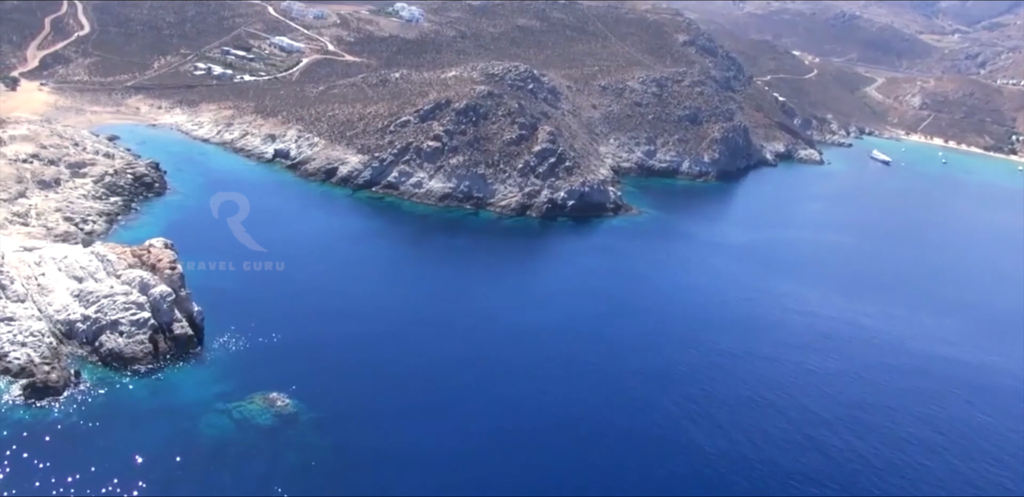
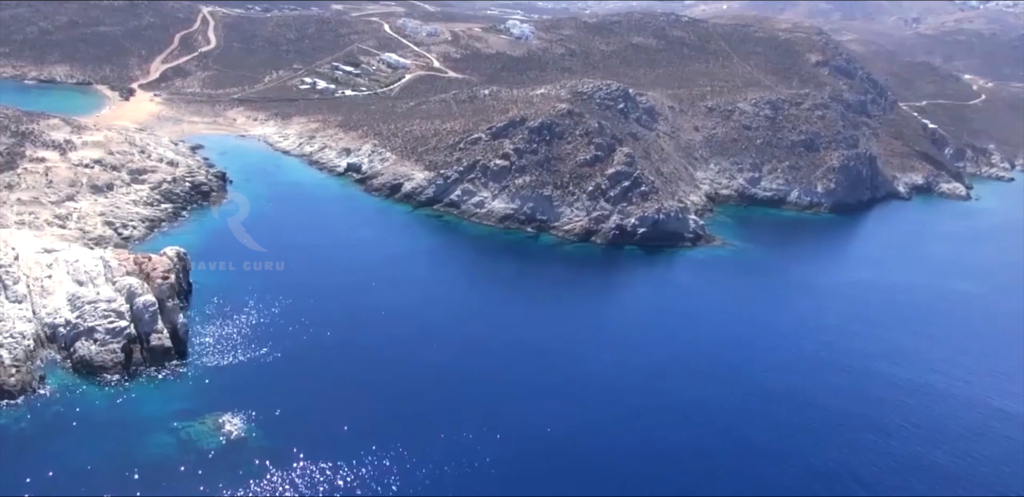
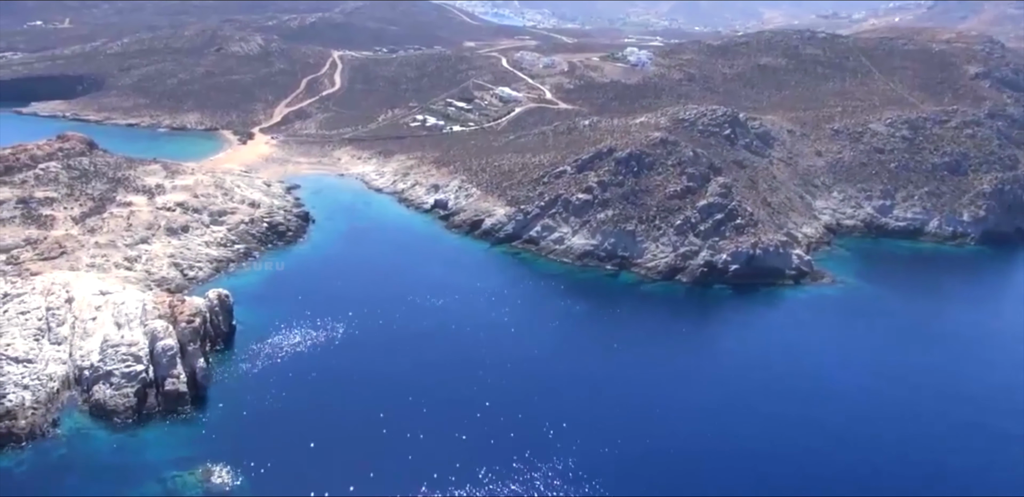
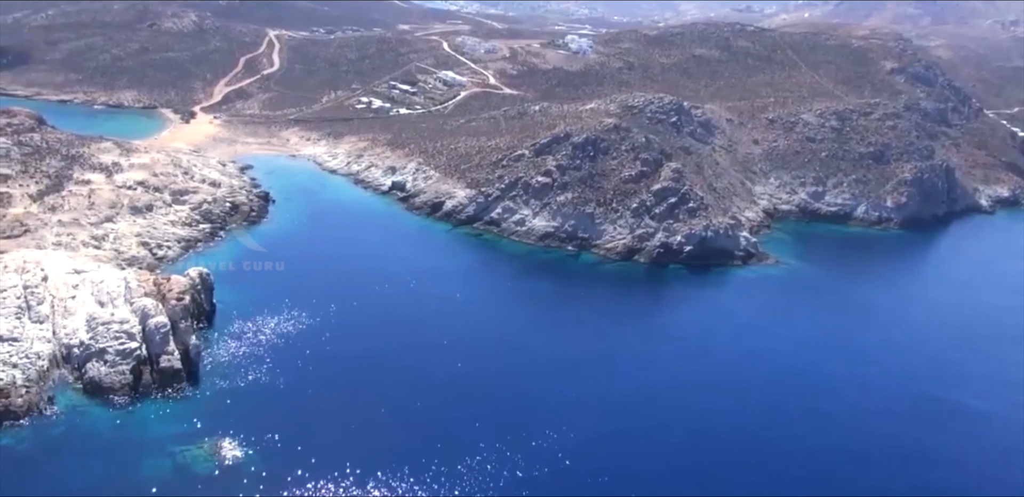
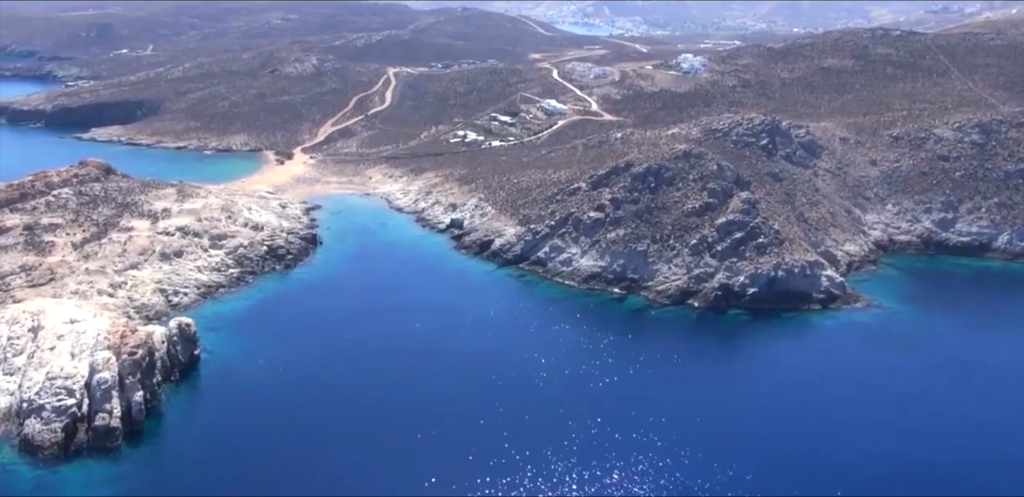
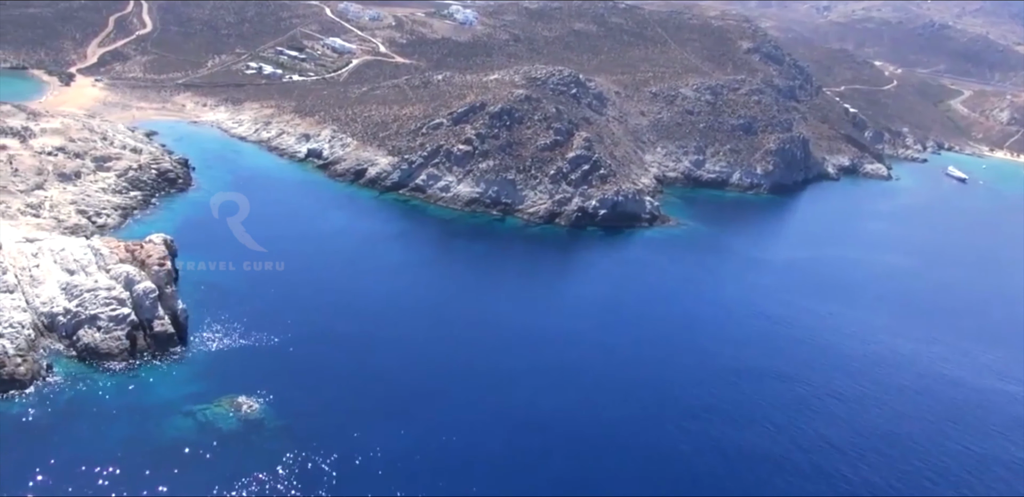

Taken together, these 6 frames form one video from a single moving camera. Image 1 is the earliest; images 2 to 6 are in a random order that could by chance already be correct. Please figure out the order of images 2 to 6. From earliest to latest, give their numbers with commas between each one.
6, 2, 4, 3, 5
